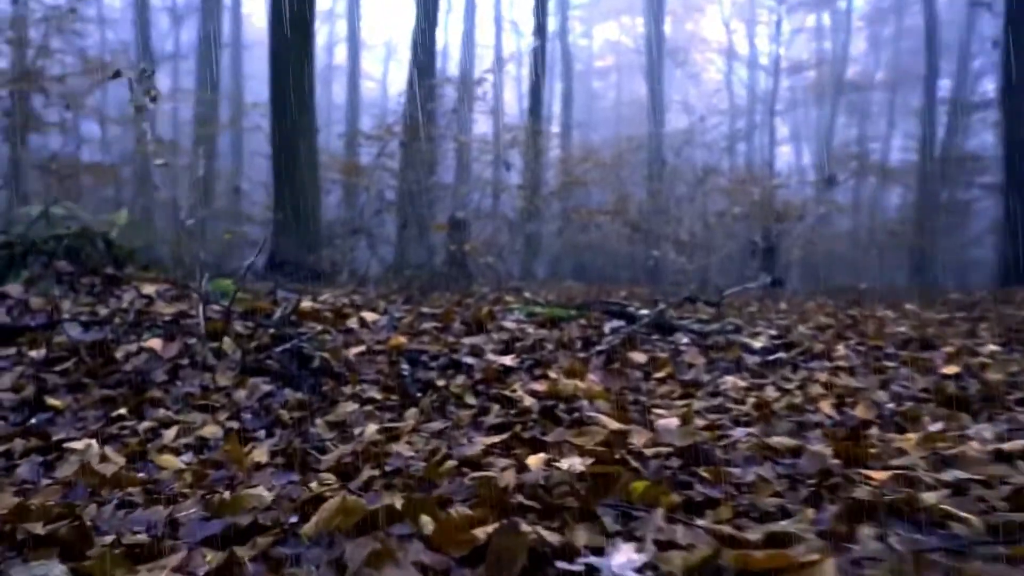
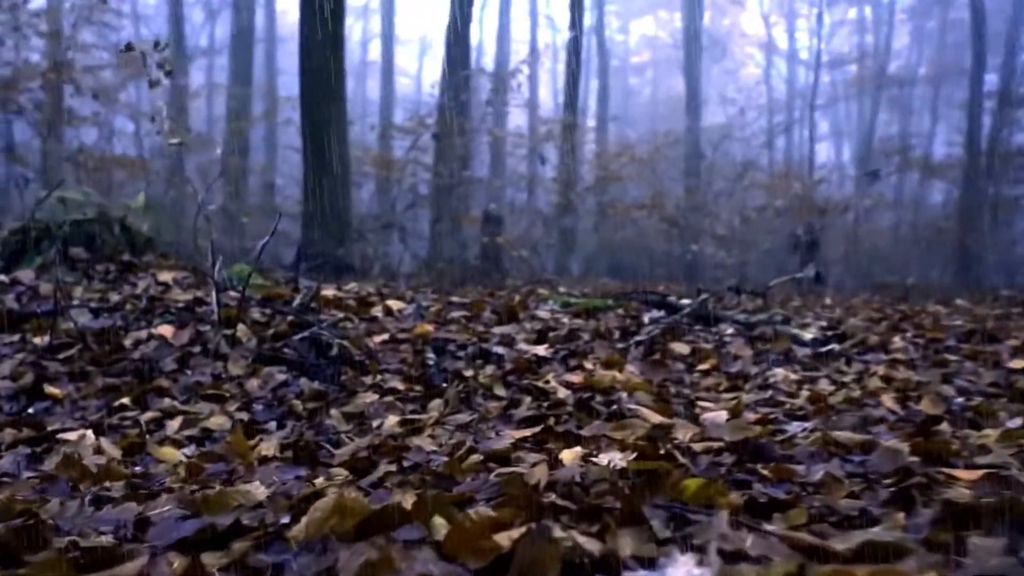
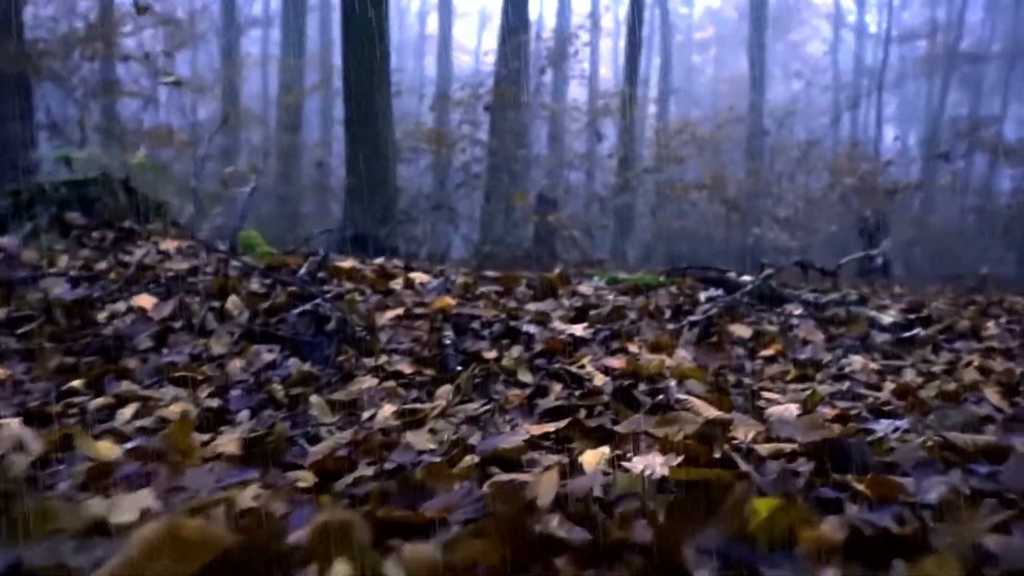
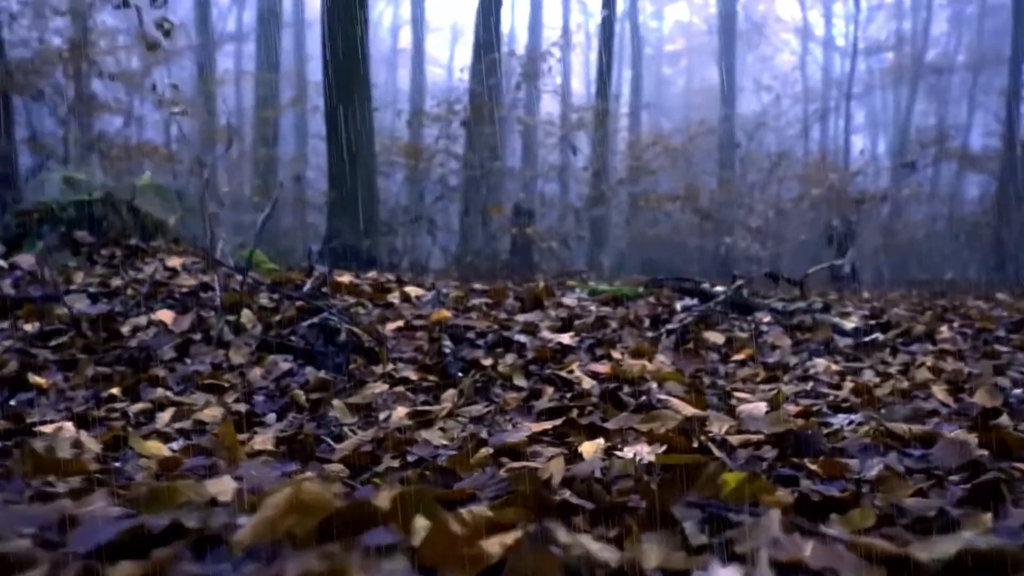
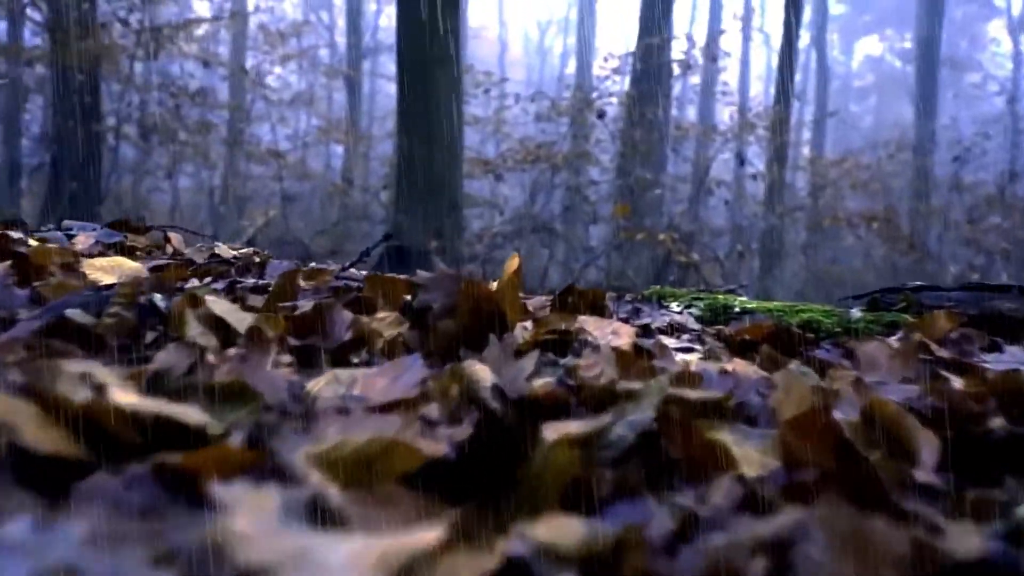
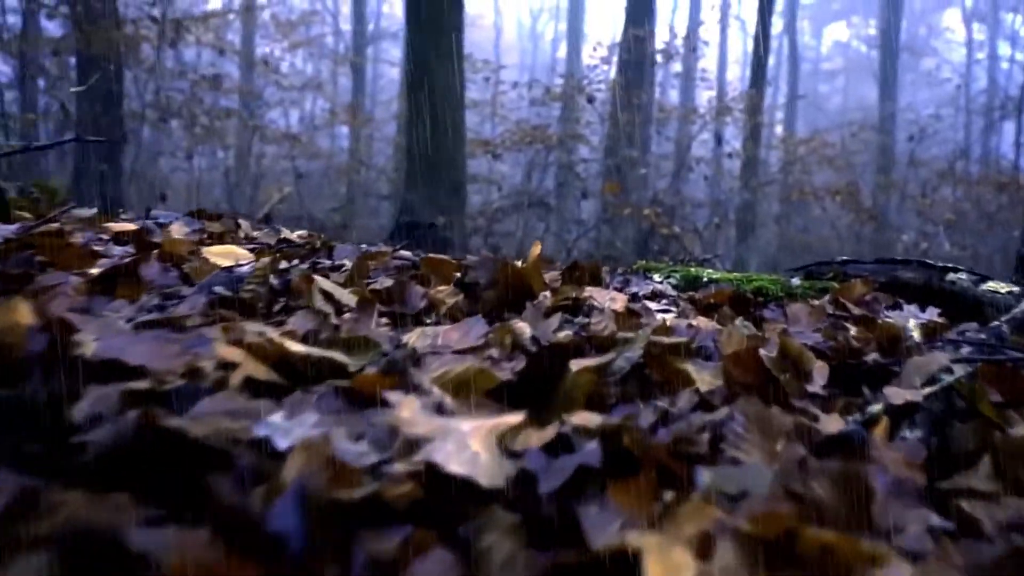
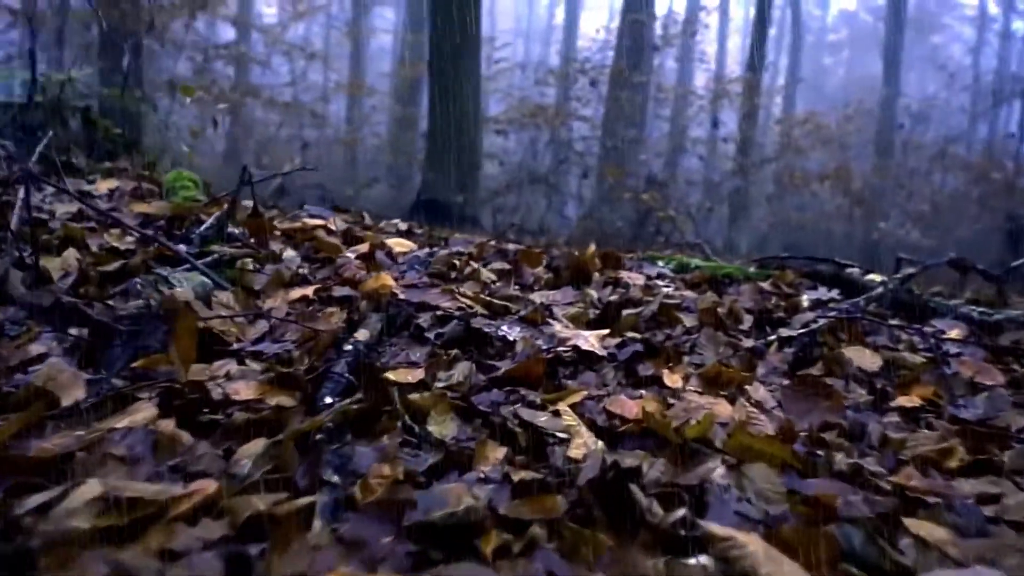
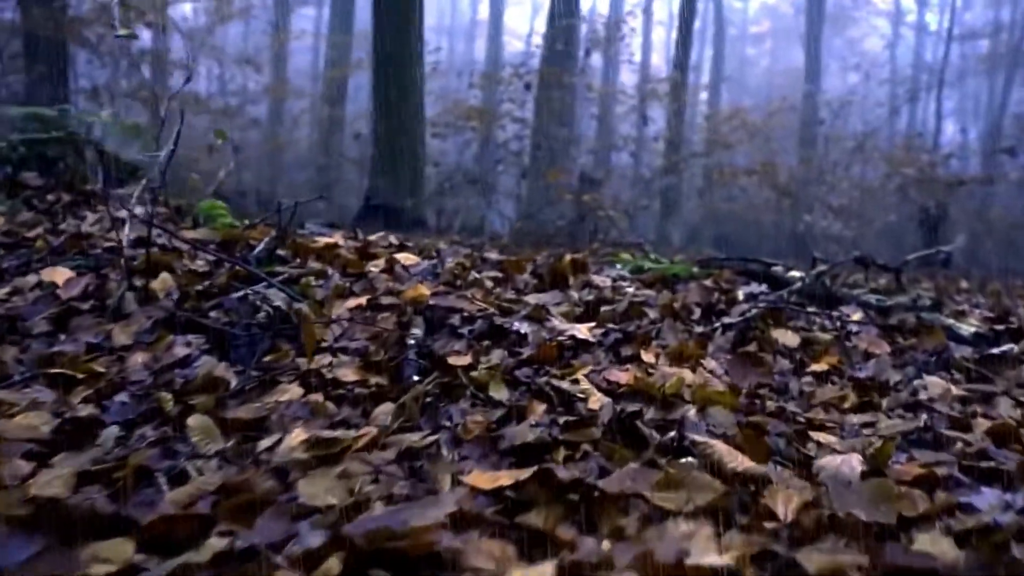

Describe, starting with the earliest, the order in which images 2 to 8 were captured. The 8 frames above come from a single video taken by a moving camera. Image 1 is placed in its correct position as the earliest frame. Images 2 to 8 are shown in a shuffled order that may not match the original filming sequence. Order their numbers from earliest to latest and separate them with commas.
2, 4, 3, 8, 7, 6, 5
